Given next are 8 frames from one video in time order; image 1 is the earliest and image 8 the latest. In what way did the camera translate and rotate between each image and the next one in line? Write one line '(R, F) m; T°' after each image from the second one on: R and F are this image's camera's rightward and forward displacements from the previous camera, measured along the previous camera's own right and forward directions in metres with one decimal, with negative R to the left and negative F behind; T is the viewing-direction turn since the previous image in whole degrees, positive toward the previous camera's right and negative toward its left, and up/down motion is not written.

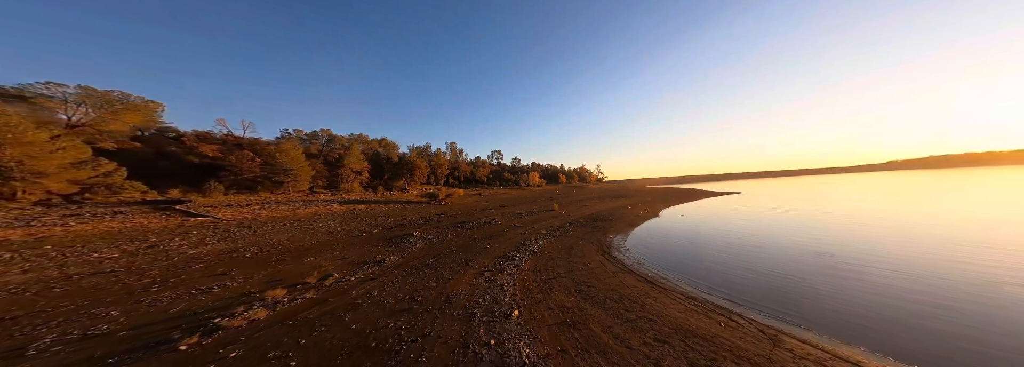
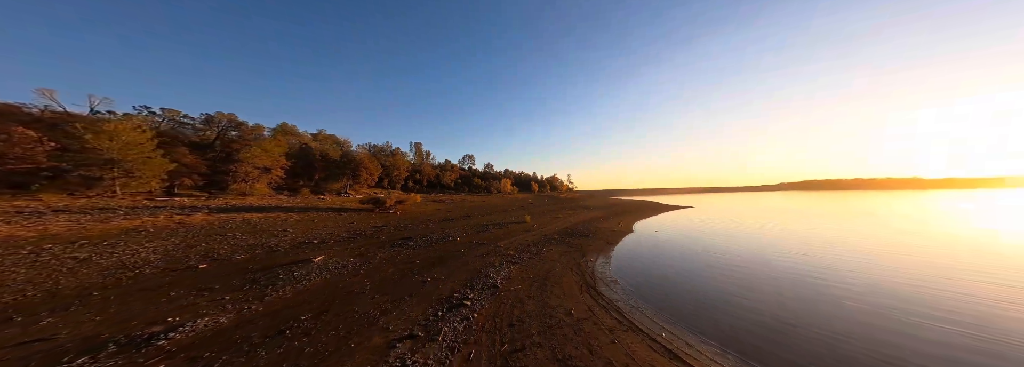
(+1.1, +5.5) m; +6°
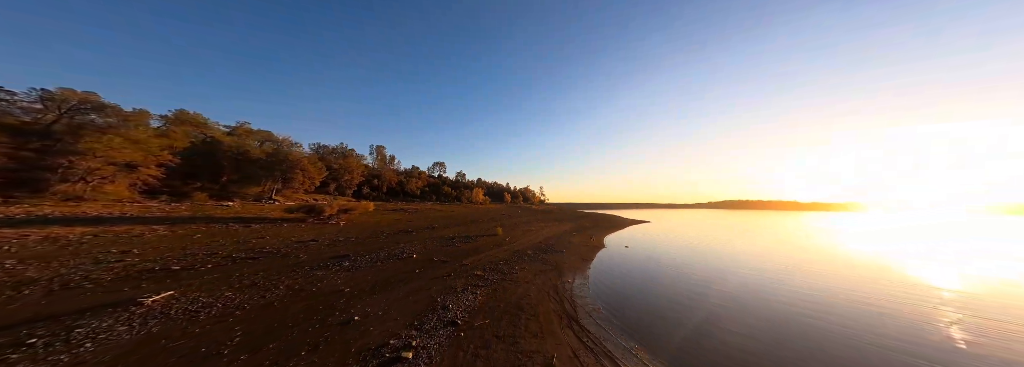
(+0.3, +3.3) m; +6°
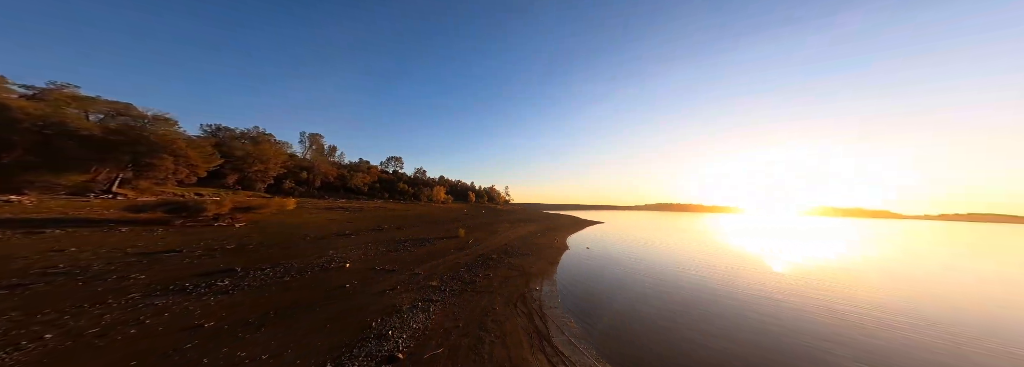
(+0.1, +3.0) m; +9°
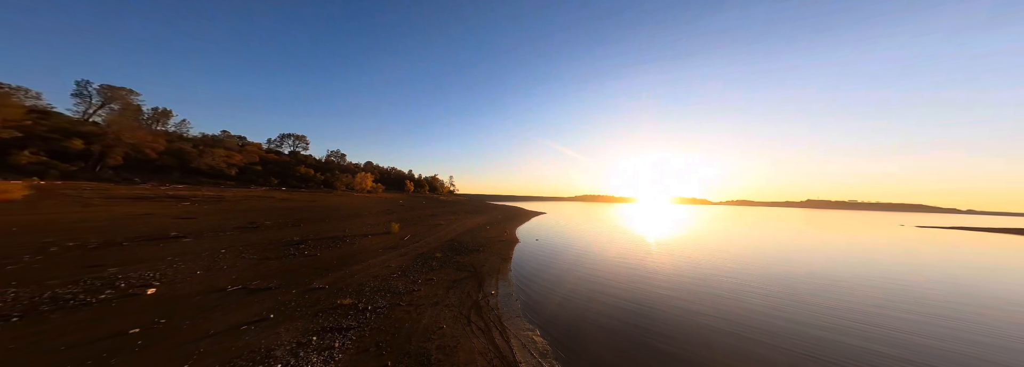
(-0.7, +4.2) m; +15°
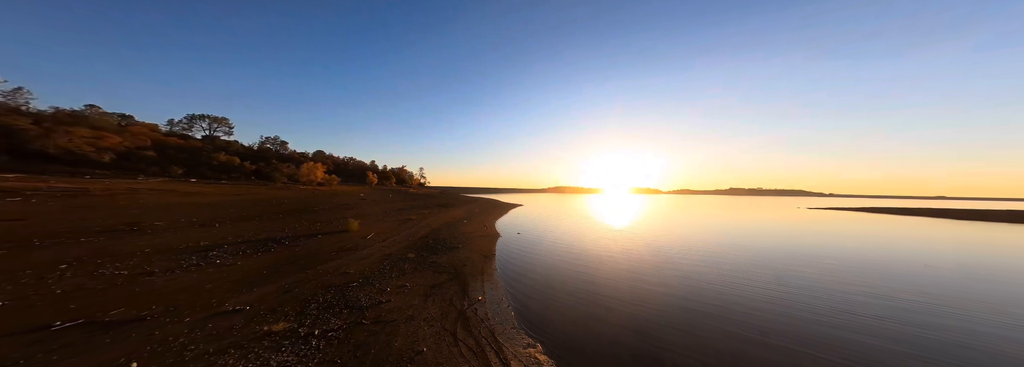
(-1.4, +2.1) m; +8°
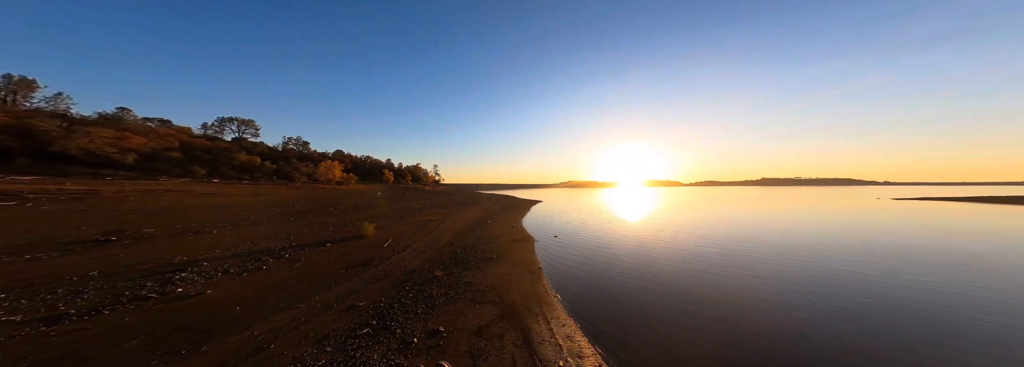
(-1.1, +1.9) m; -4°
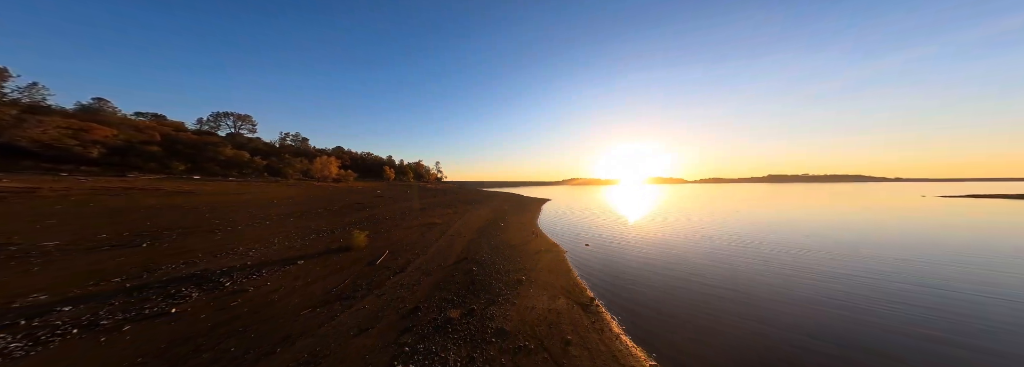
(-0.8, +2.0) m; 0°
